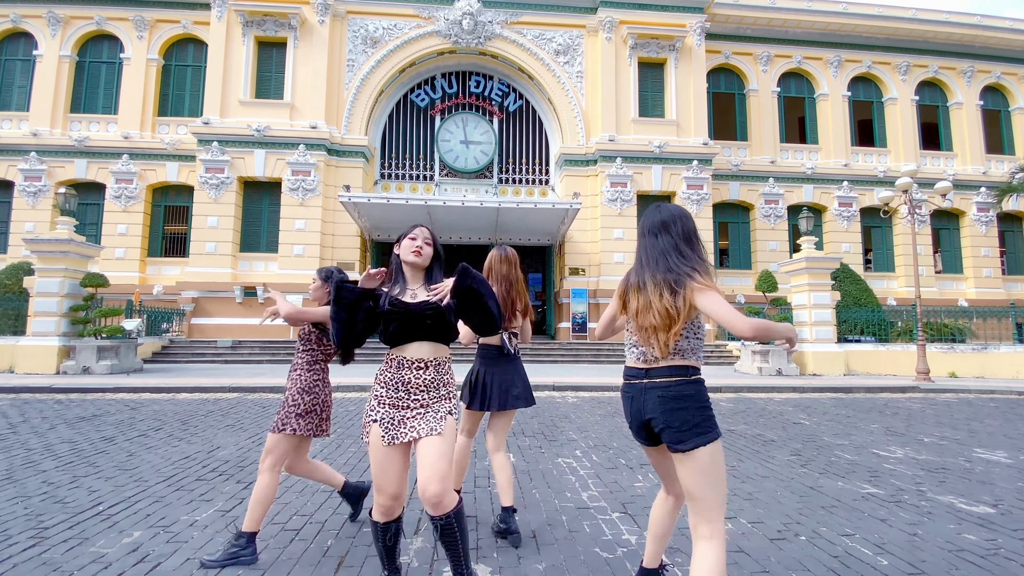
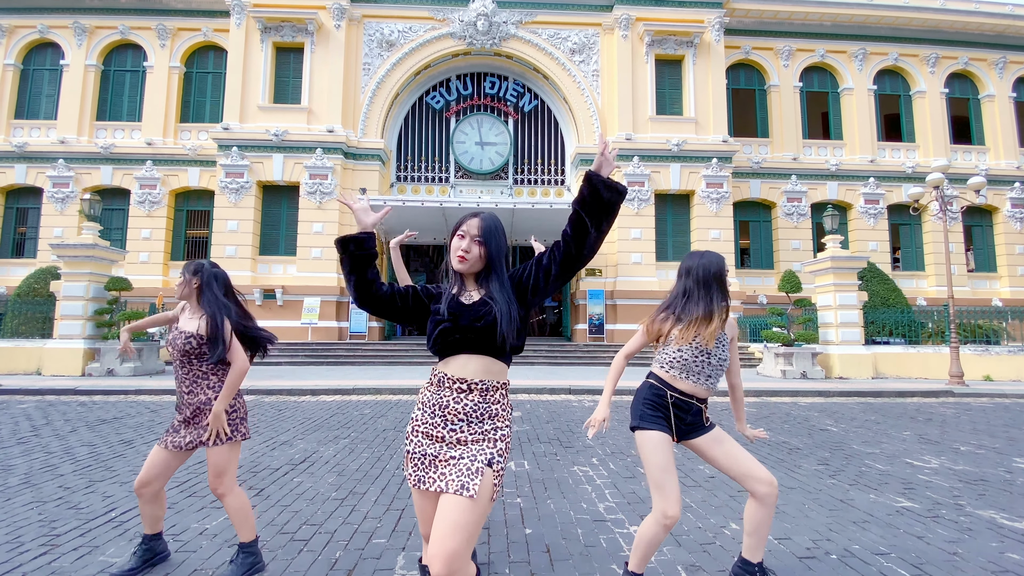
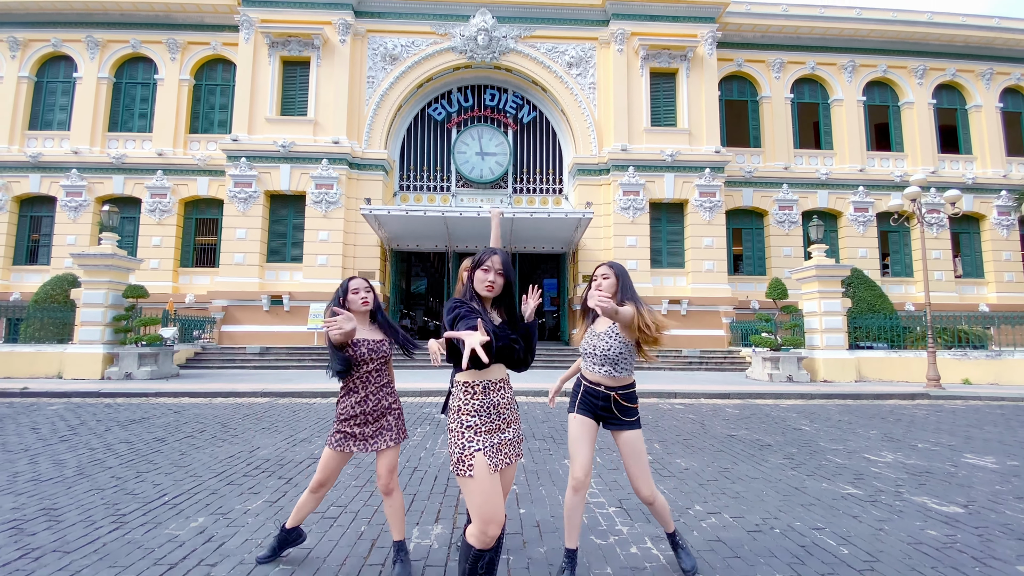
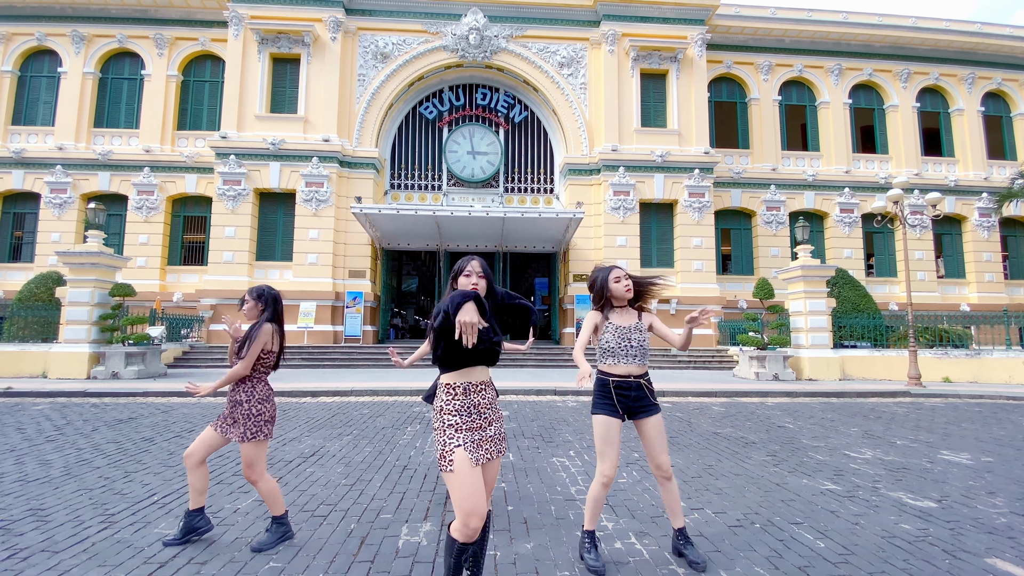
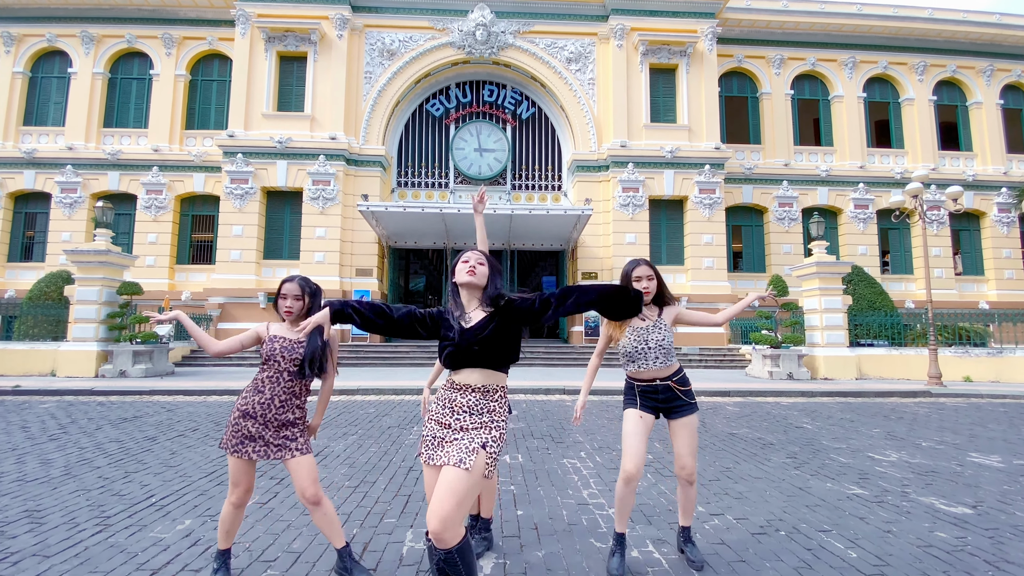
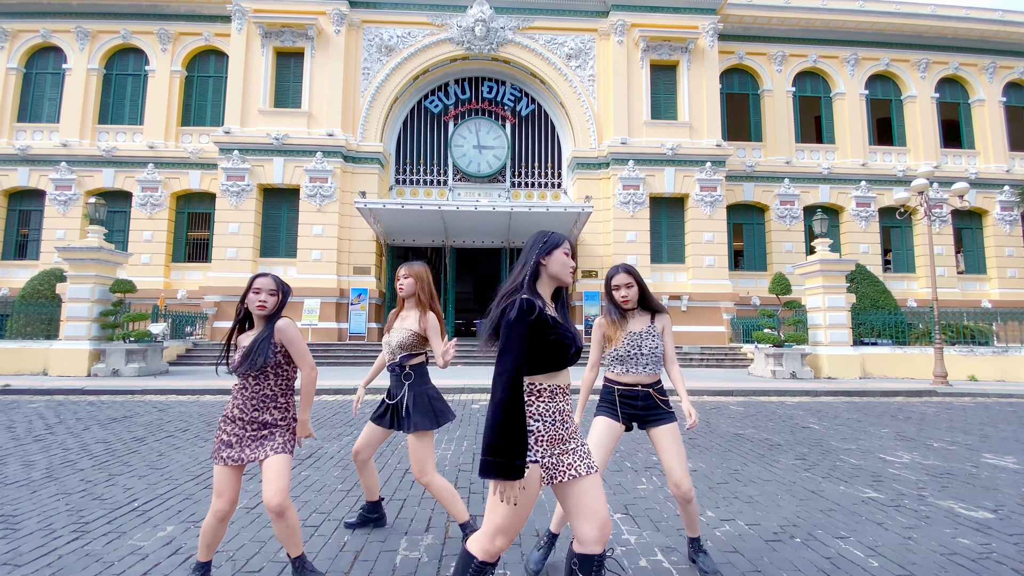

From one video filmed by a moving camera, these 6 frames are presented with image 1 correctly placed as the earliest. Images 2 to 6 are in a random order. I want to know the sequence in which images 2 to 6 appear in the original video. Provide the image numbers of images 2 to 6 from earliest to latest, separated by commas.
4, 2, 3, 5, 6
